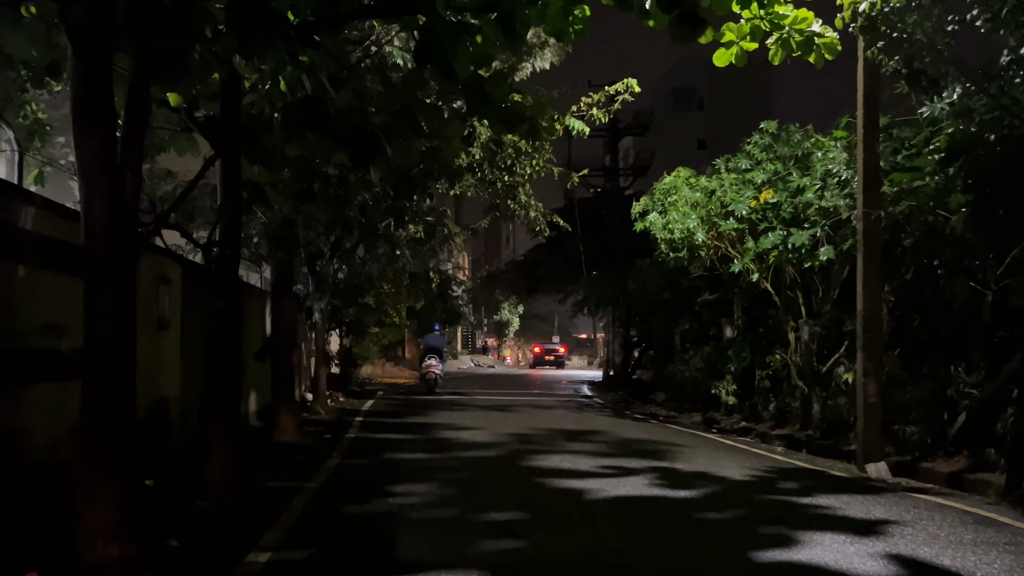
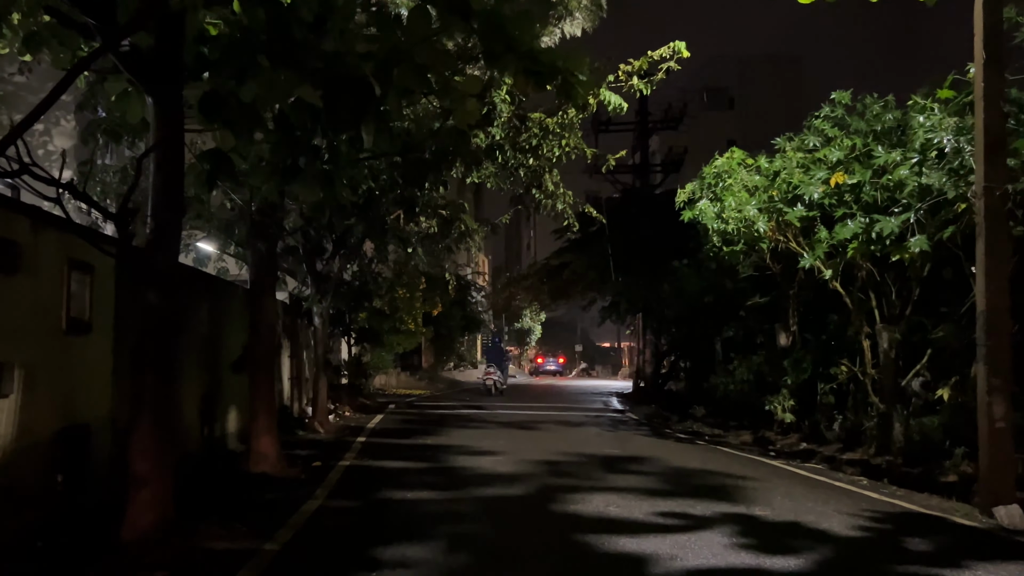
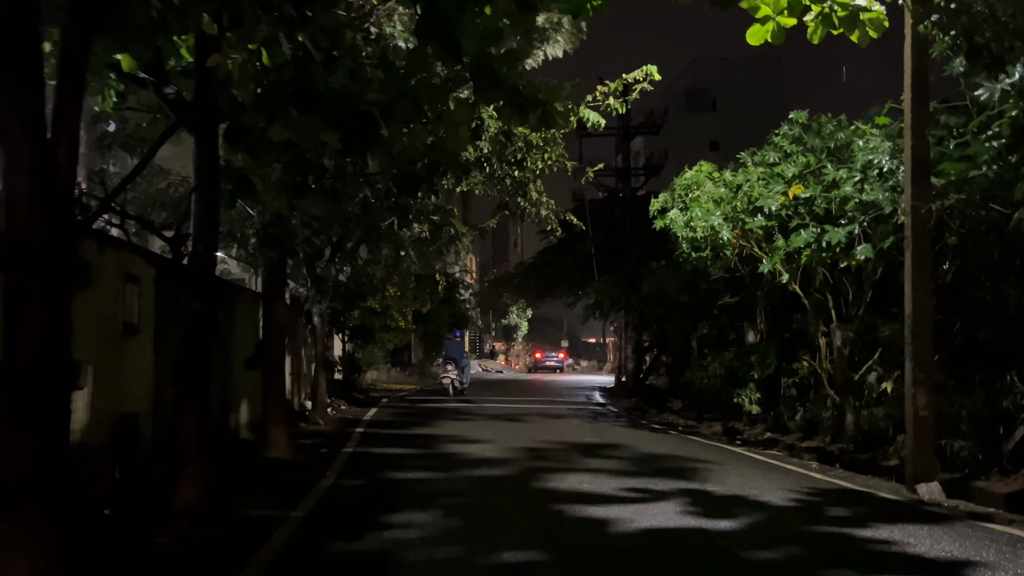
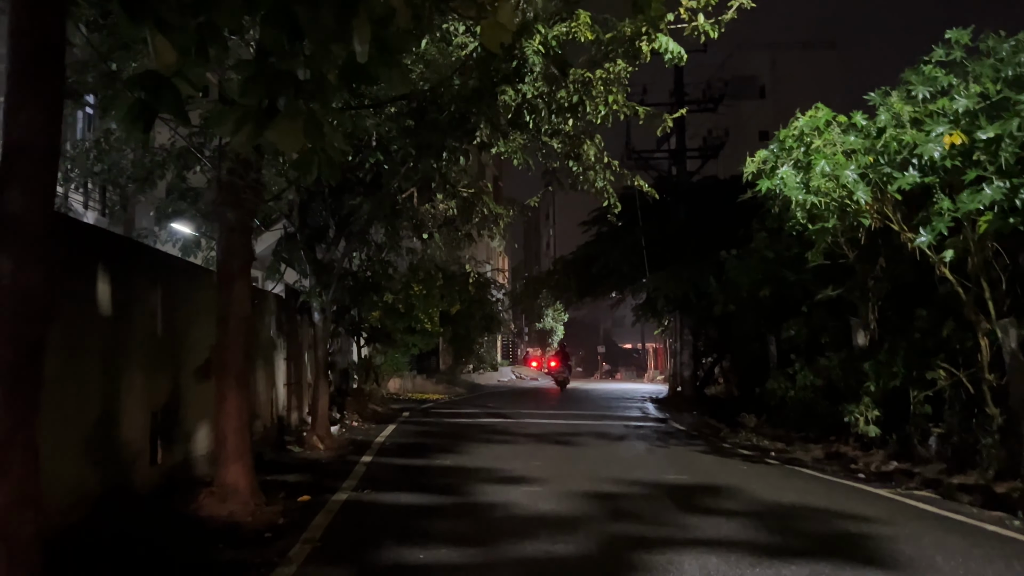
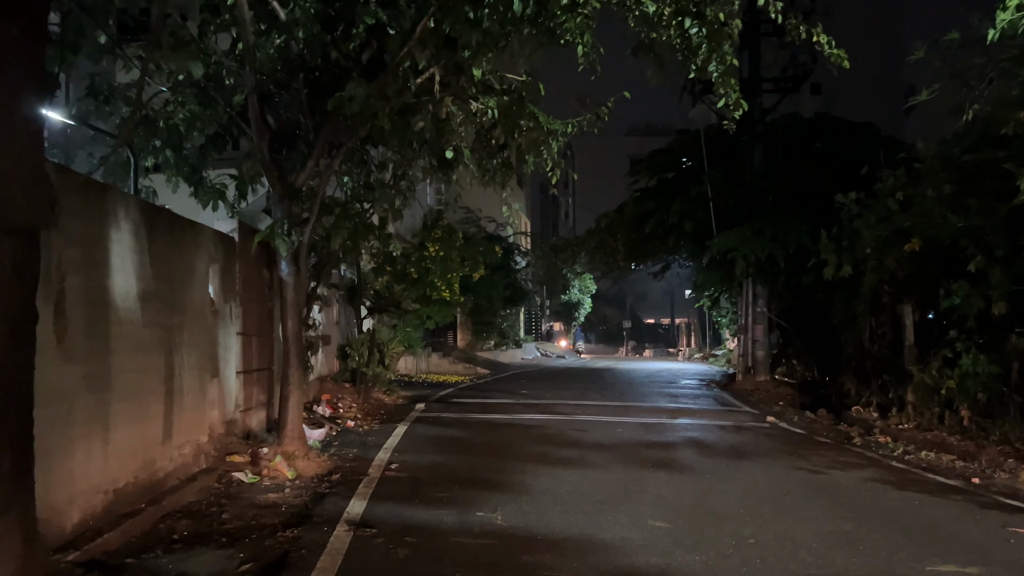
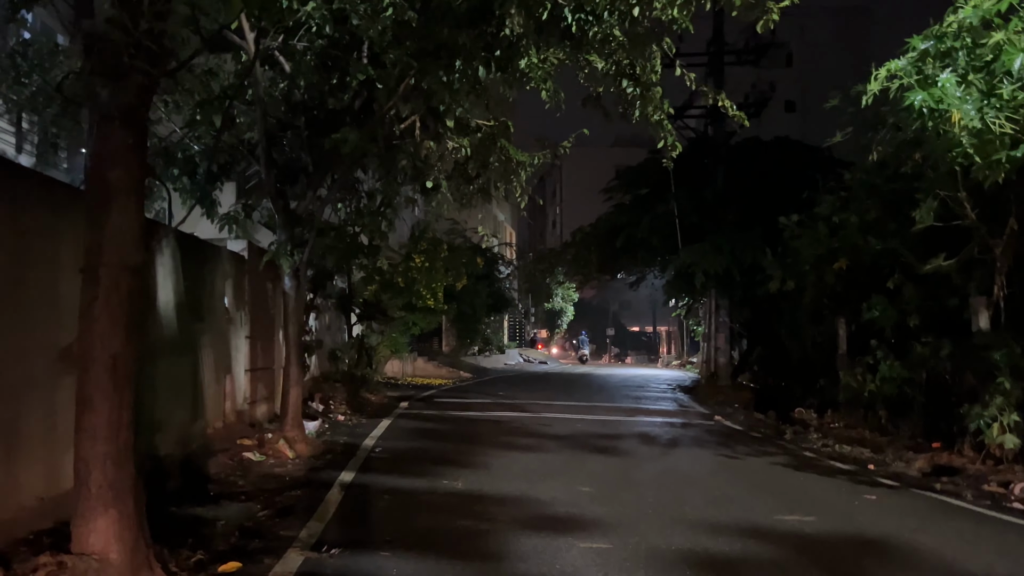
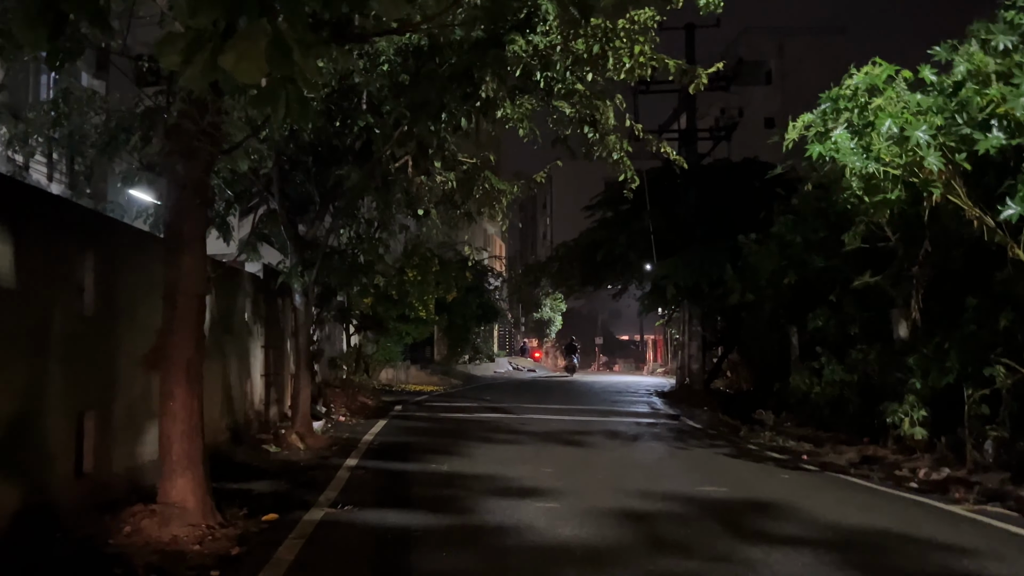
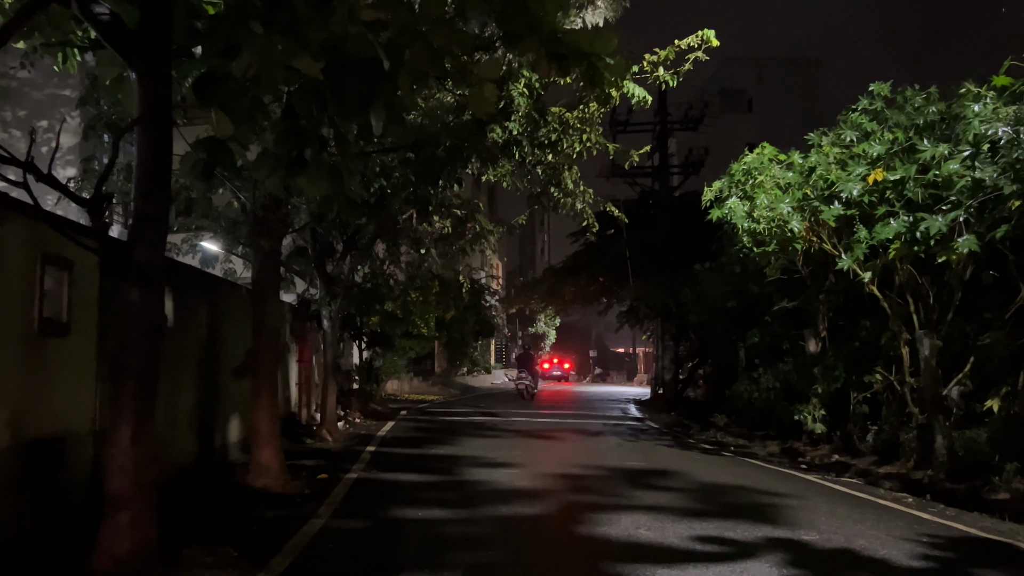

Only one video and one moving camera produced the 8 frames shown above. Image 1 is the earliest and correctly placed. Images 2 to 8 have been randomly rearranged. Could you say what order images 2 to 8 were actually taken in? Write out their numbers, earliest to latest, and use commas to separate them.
3, 2, 8, 4, 7, 6, 5
